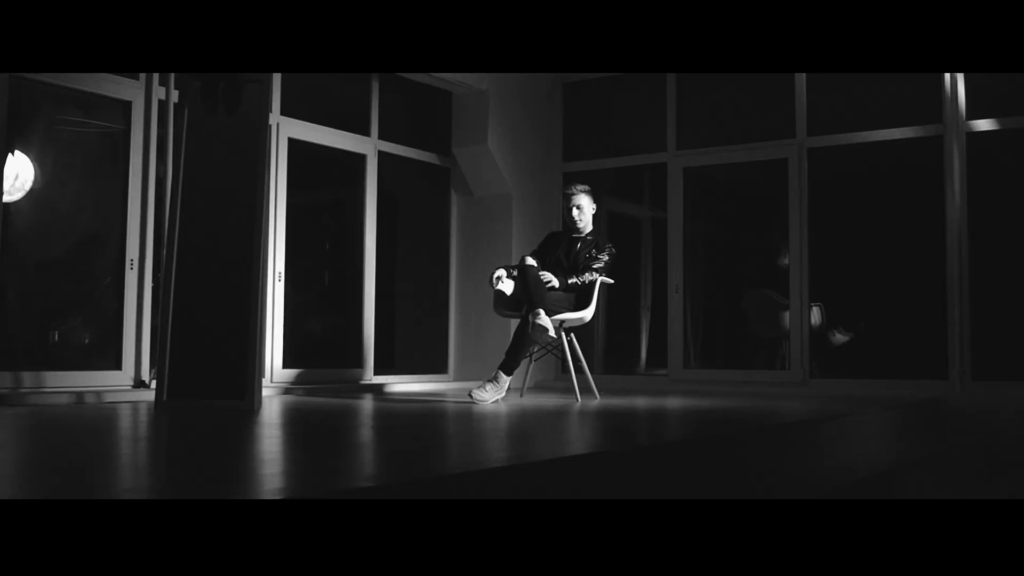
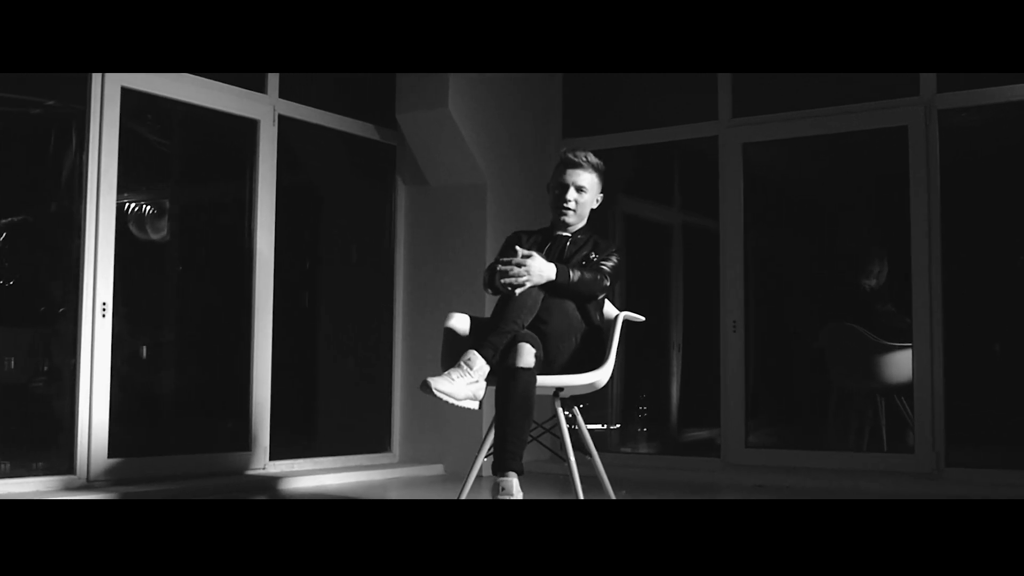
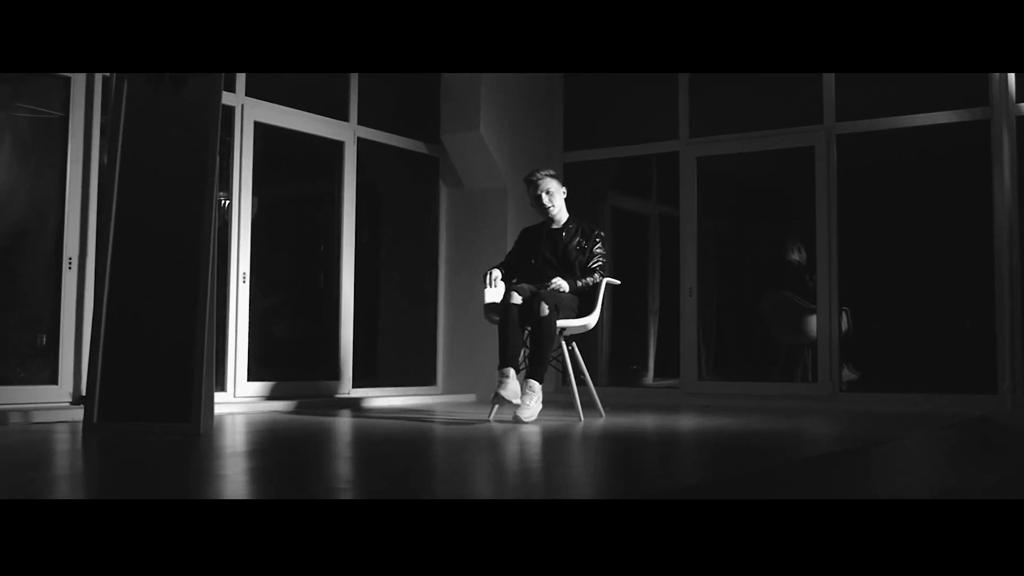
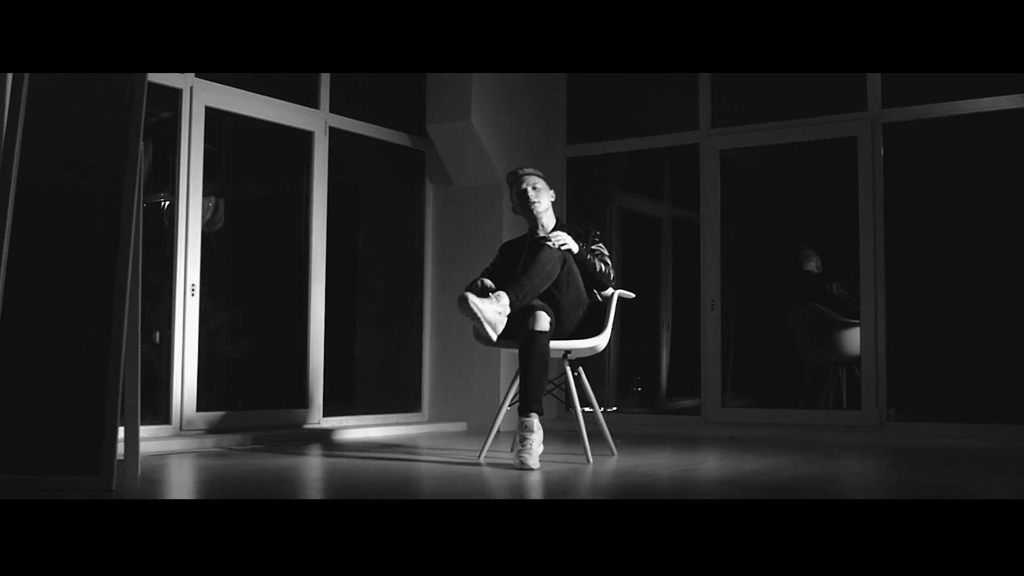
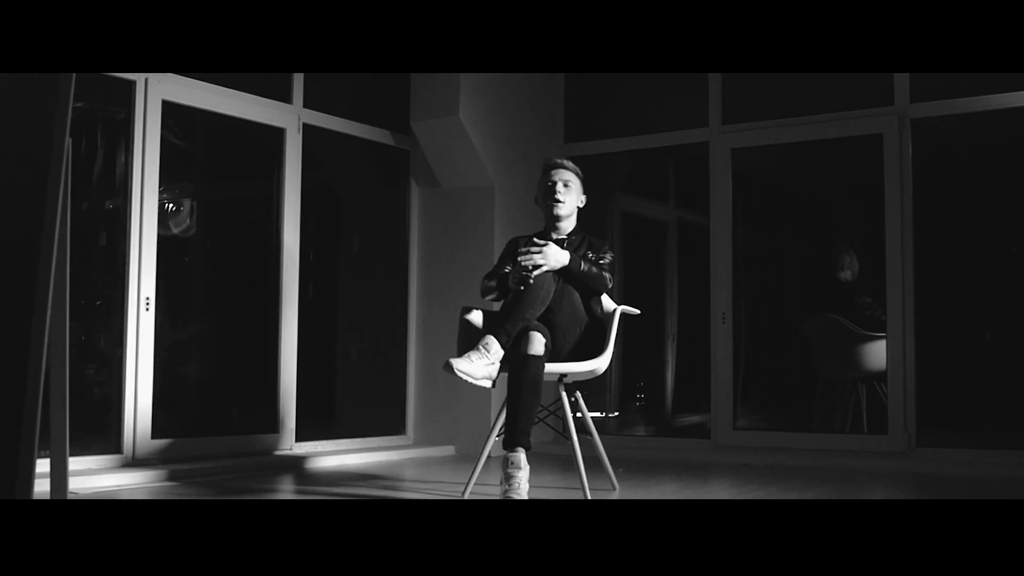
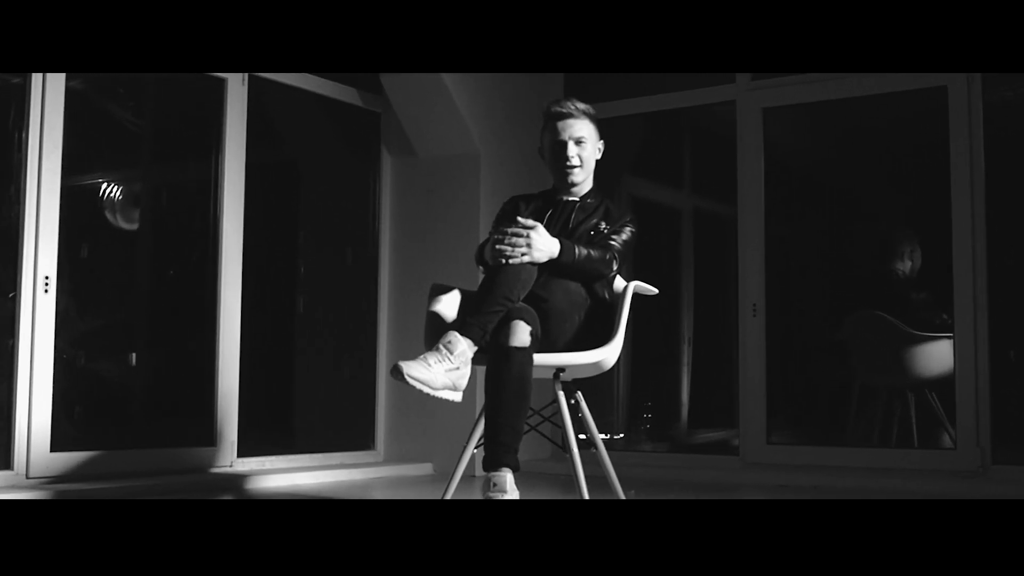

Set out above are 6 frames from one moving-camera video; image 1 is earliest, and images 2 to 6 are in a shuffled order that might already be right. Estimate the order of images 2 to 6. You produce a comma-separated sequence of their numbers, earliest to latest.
3, 4, 5, 2, 6
